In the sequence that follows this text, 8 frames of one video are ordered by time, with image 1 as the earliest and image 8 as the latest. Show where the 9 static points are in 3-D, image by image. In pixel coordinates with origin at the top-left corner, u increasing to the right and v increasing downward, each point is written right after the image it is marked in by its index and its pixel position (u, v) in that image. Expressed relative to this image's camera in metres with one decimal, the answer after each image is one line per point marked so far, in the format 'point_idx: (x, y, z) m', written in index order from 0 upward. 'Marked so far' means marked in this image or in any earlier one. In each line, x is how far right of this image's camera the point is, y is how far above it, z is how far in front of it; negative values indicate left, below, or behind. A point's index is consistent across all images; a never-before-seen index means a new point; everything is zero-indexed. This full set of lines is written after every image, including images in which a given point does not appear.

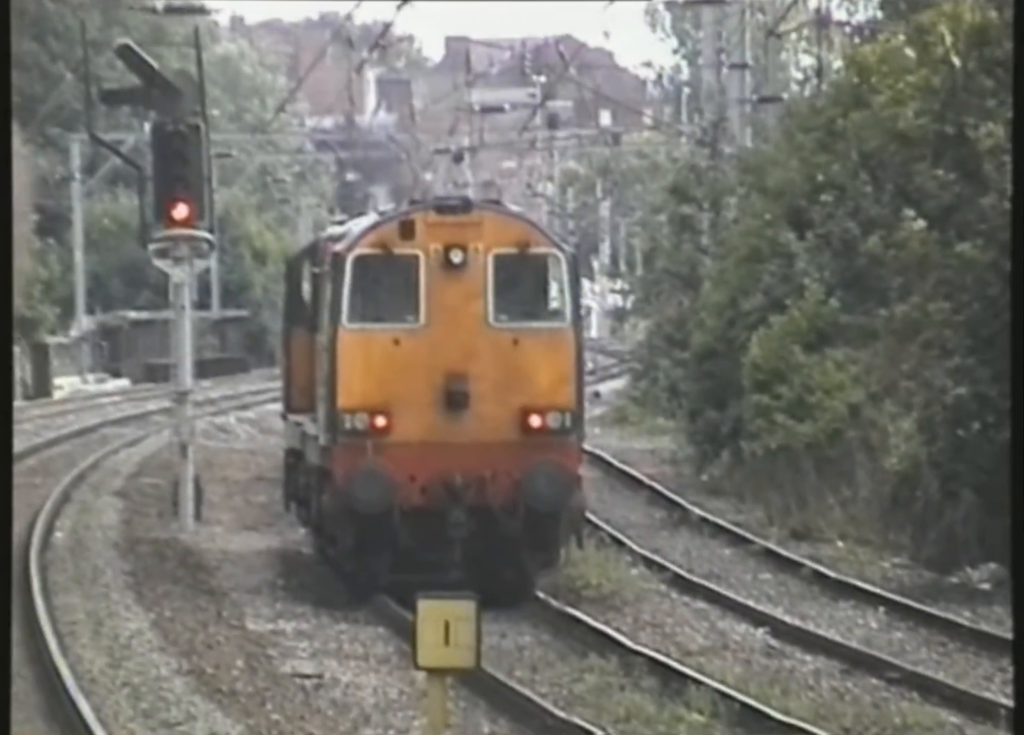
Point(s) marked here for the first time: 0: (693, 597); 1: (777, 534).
0: (+0.7, -0.8, +8.1) m
1: (+0.9, -0.6, +8.3) m
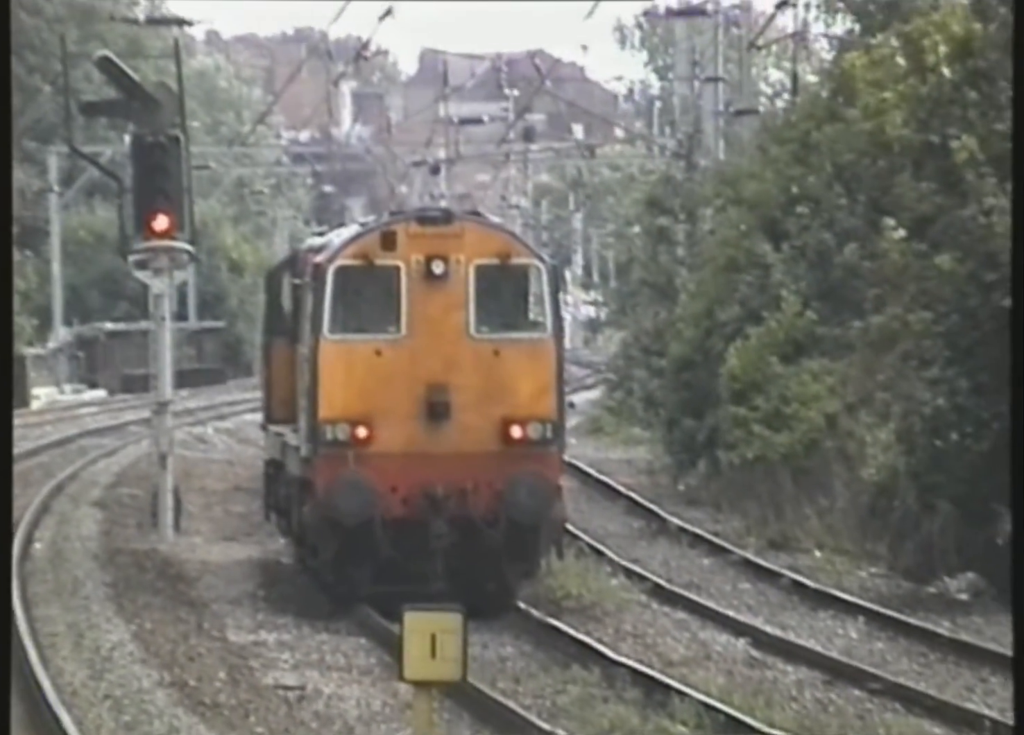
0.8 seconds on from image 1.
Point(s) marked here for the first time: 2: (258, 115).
0: (+0.6, -0.9, +8.1) m
1: (+0.9, -0.6, +8.3) m
2: (-0.9, +0.9, +8.0) m
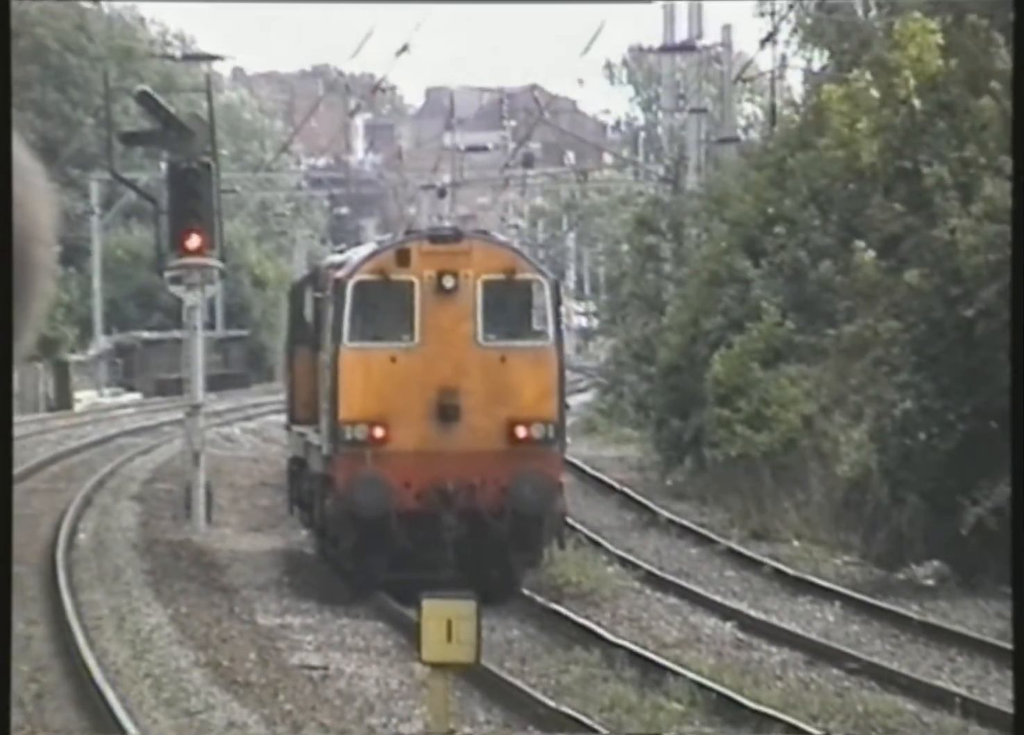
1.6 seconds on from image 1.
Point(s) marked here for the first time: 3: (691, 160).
0: (+0.6, -0.9, +8.8) m
1: (+0.9, -0.7, +9.0) m
2: (-0.9, +0.9, +8.8) m
3: (+0.7, +0.8, +8.9) m
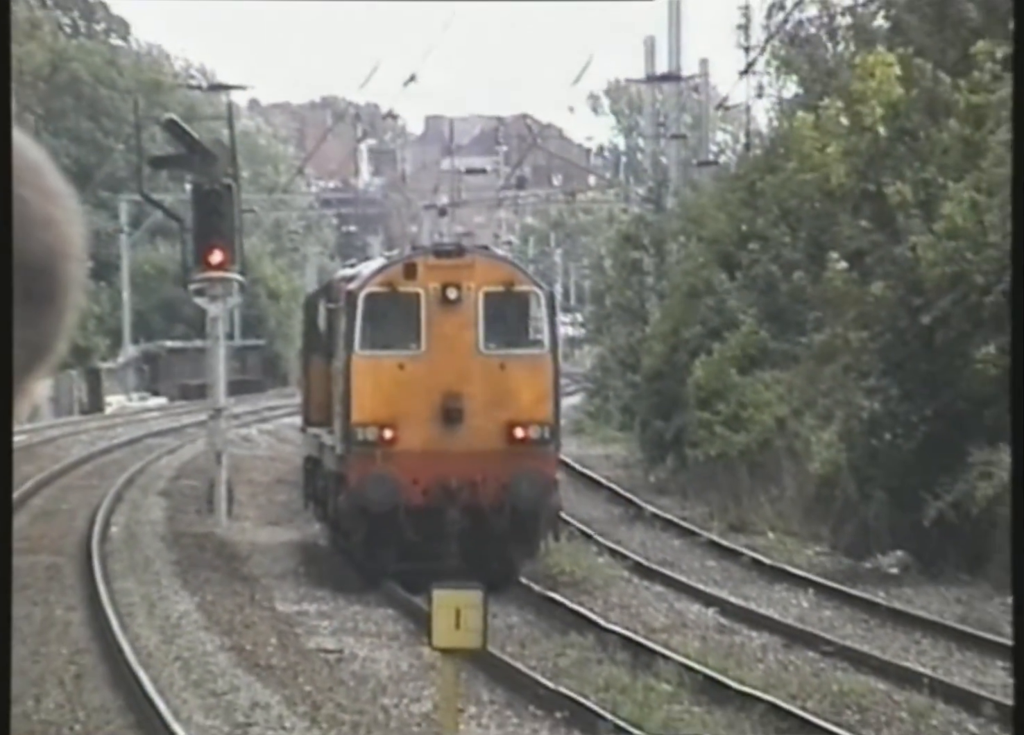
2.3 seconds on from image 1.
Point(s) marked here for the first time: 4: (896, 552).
0: (+0.6, -0.9, +9.5) m
1: (+0.9, -0.7, +9.7) m
2: (-0.9, +0.9, +9.5) m
3: (+0.7, +0.8, +9.6) m
4: (+1.7, -0.8, +9.9) m
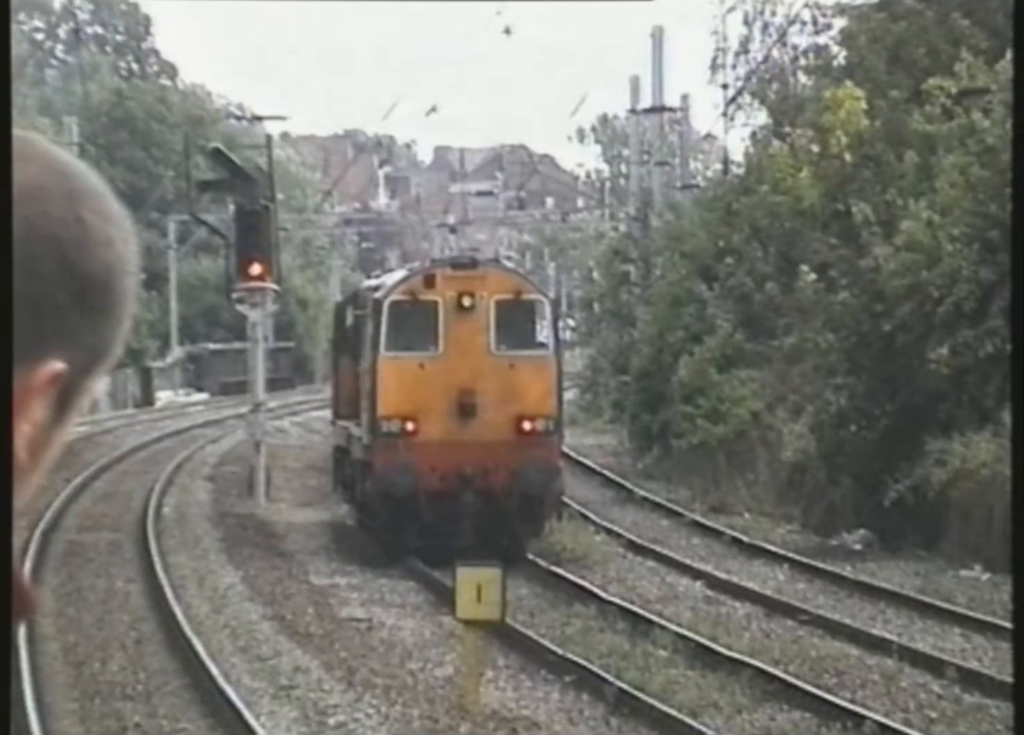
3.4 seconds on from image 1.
0: (+0.6, -0.9, +10.7) m
1: (+0.9, -0.7, +10.9) m
2: (-0.9, +0.9, +10.8) m
3: (+0.7, +0.8, +10.8) m
4: (+1.7, -0.8, +11.1) m
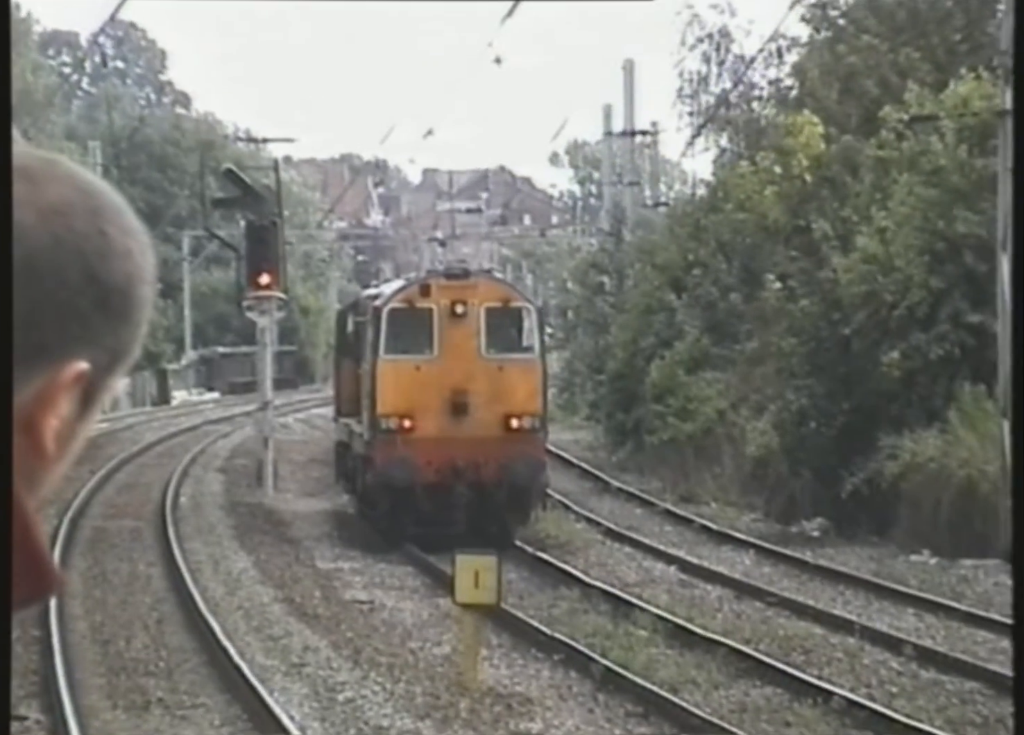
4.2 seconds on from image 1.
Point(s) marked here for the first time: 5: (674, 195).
0: (+0.5, -0.9, +11.6) m
1: (+0.8, -0.7, +11.8) m
2: (-0.9, +0.8, +11.8) m
3: (+0.6, +0.8, +11.8) m
4: (+1.6, -0.8, +12.0) m
5: (+0.9, +0.9, +11.9) m
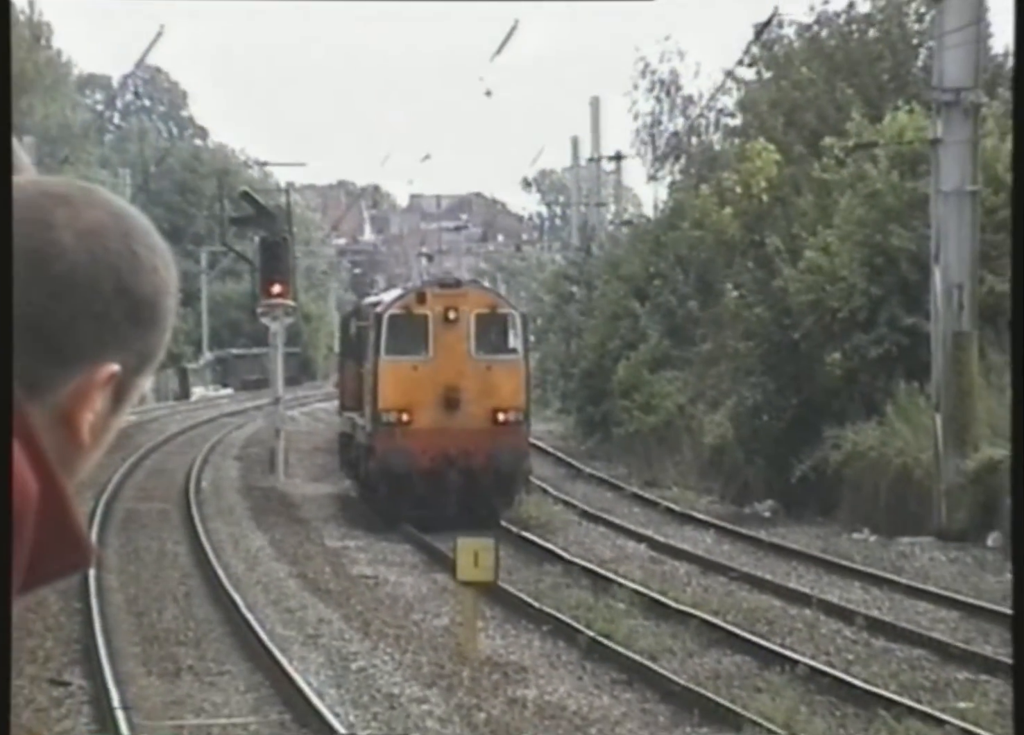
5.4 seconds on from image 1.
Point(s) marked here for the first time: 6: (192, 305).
0: (+0.5, -0.9, +13.0) m
1: (+0.8, -0.7, +13.2) m
2: (-1.0, +0.9, +13.2) m
3: (+0.5, +0.8, +13.1) m
4: (+1.6, -0.8, +13.3) m
5: (+0.8, +0.9, +13.3) m
6: (-1.8, +0.3, +12.3) m
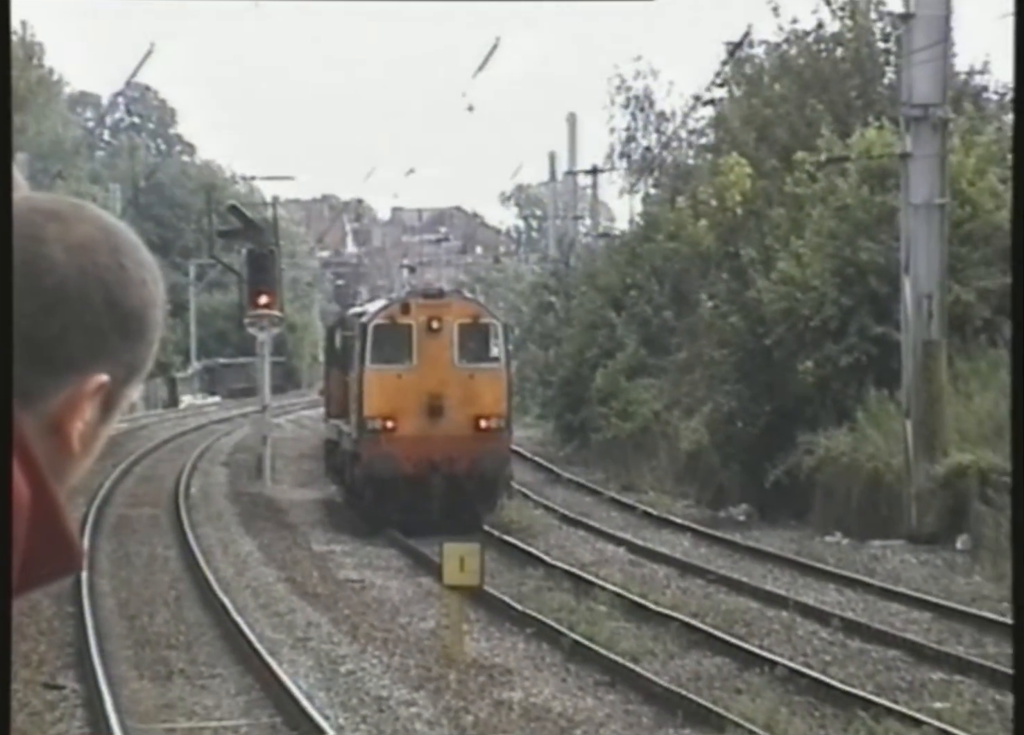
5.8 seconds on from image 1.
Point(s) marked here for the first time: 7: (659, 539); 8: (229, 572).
0: (+0.3, -0.9, +13.3) m
1: (+0.7, -0.7, +13.5) m
2: (-1.1, +0.8, +13.5) m
3: (+0.4, +0.7, +13.5) m
4: (+1.5, -0.8, +13.6) m
5: (+0.7, +0.9, +13.6) m
6: (-1.9, +0.3, +12.6) m
7: (+0.8, -1.0, +13.2) m
8: (-1.7, -1.2, +13.2) m
